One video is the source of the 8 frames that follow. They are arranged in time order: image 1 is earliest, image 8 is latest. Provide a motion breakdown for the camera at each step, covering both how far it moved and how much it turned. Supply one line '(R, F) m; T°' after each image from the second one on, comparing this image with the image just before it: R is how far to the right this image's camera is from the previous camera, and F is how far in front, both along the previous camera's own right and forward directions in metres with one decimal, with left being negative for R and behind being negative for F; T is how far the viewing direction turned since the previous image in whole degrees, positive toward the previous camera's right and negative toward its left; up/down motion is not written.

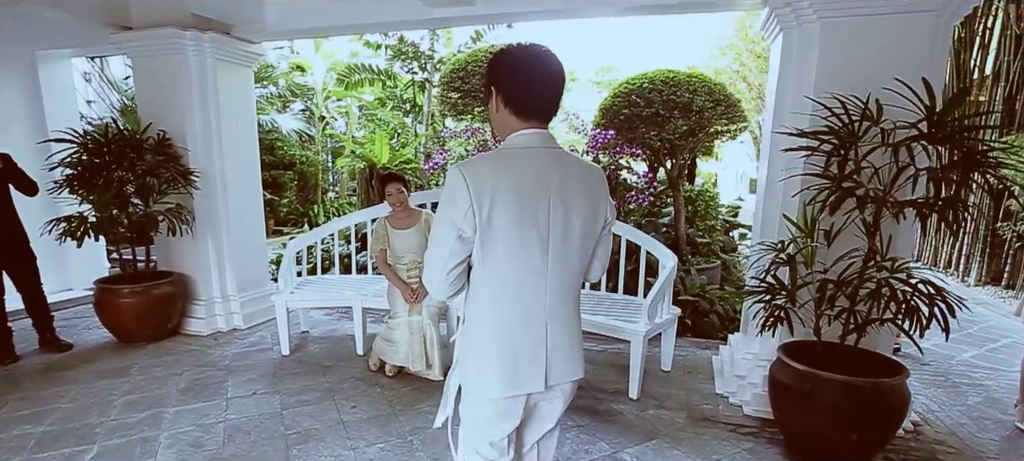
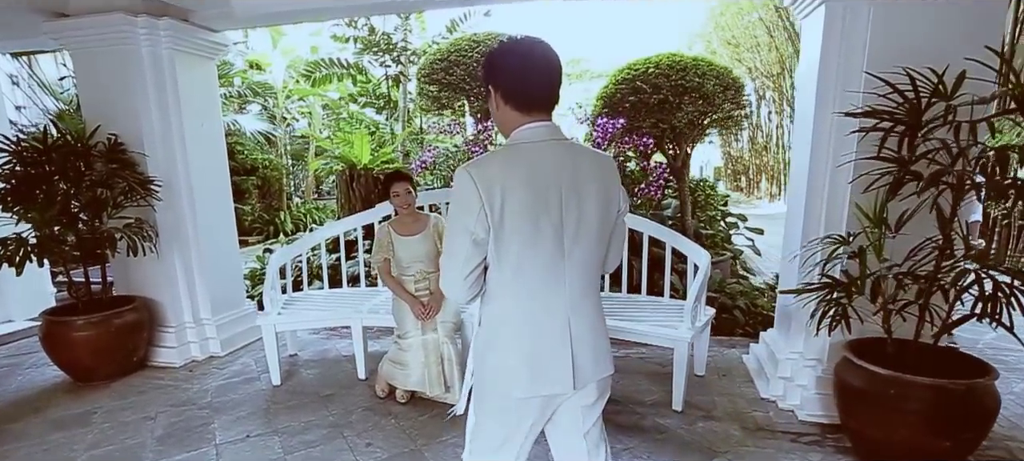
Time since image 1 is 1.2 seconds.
(-0.3, +0.3) m; +5°
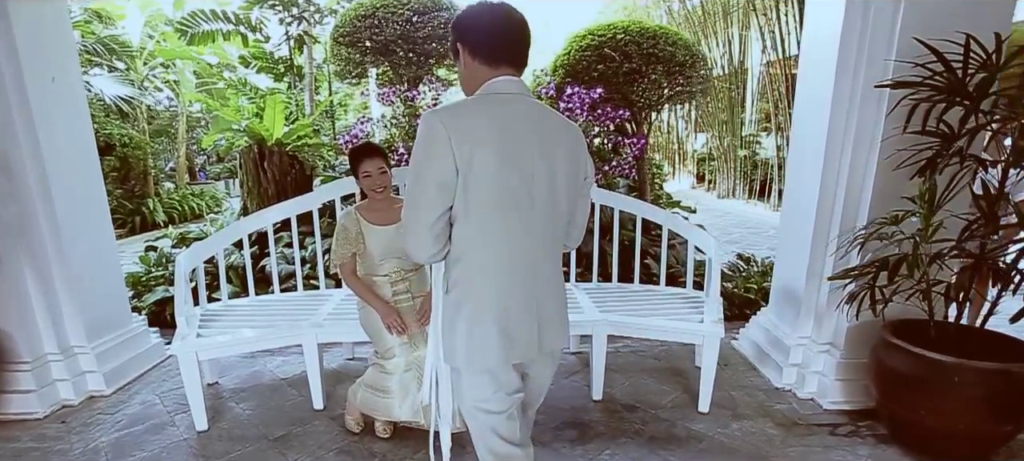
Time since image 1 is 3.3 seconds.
(-0.5, +0.5) m; +14°
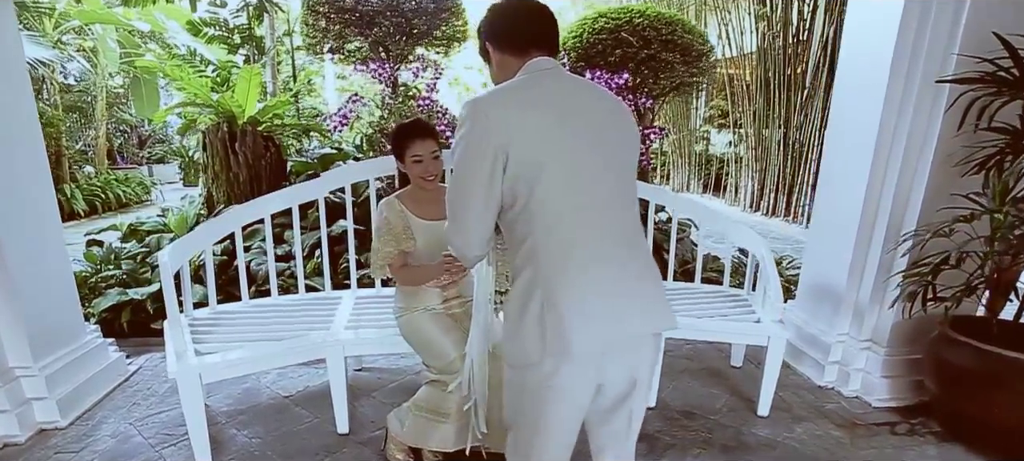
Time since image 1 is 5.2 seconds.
(-0.5, +0.3) m; +9°
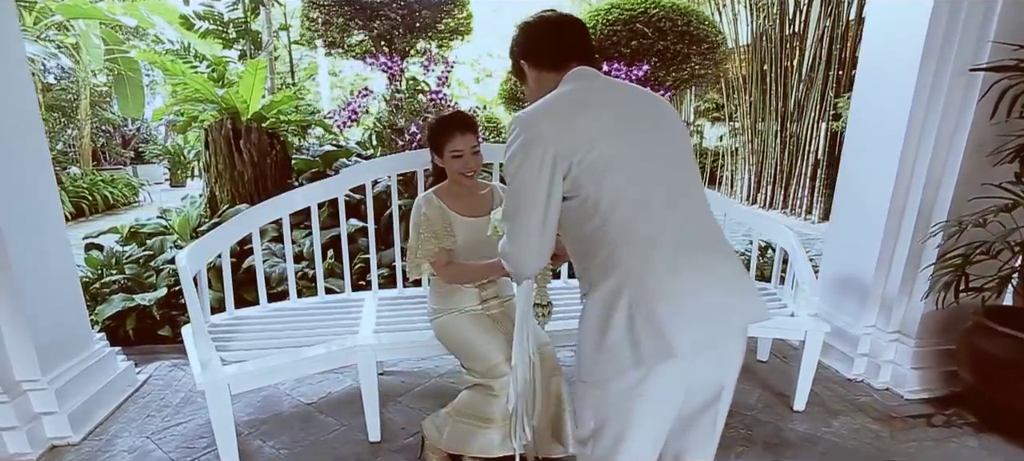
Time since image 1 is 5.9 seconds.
(-0.2, +0.1) m; +2°
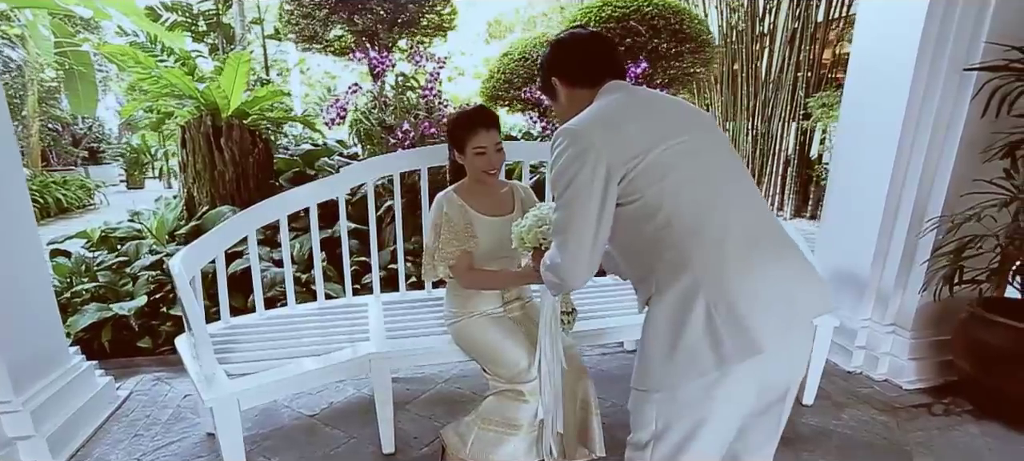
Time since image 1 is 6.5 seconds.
(-0.2, +0.1) m; +4°
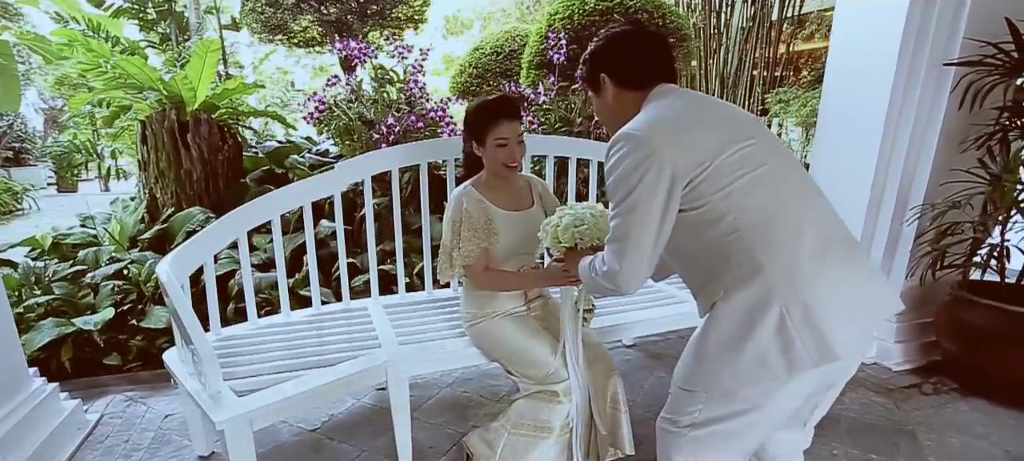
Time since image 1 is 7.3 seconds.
(-0.2, +0.1) m; +6°
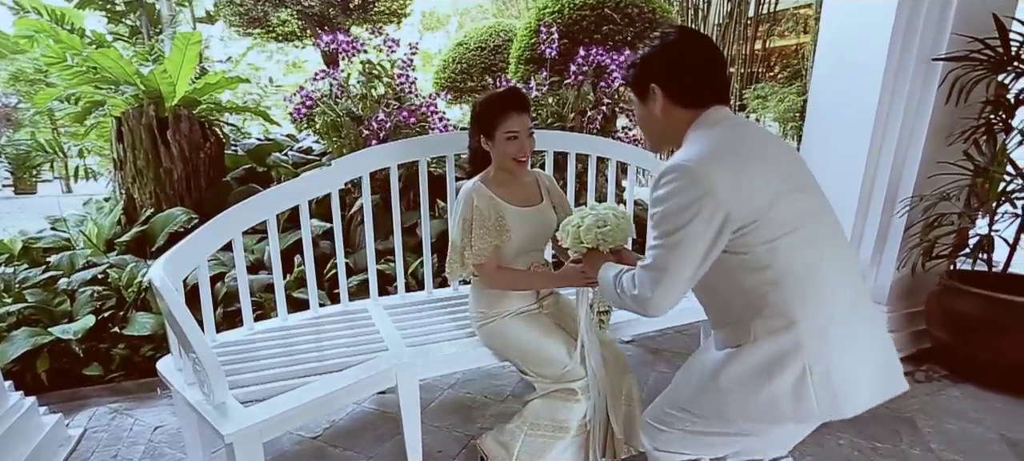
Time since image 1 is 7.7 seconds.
(-0.1, 0.0) m; +3°
